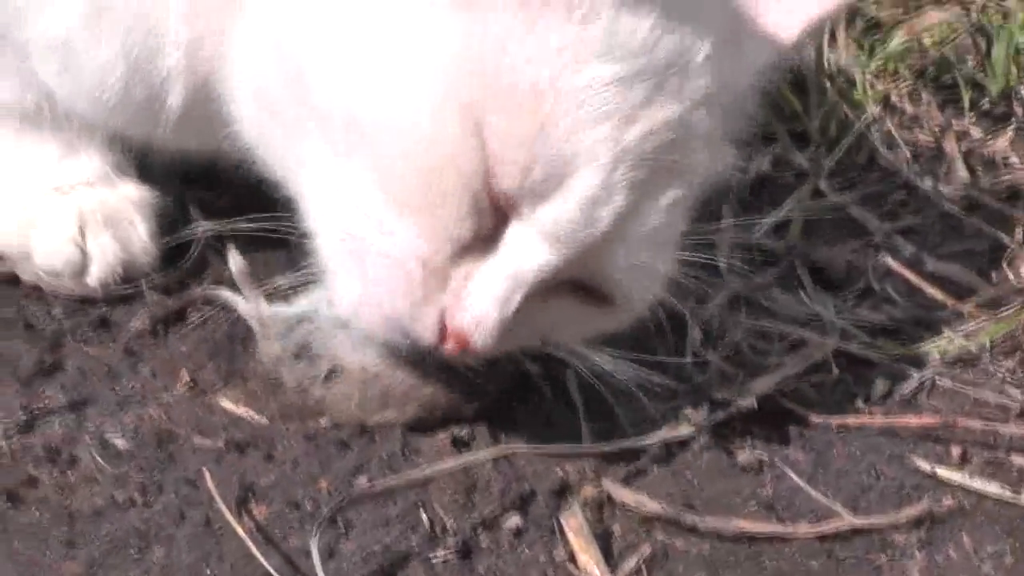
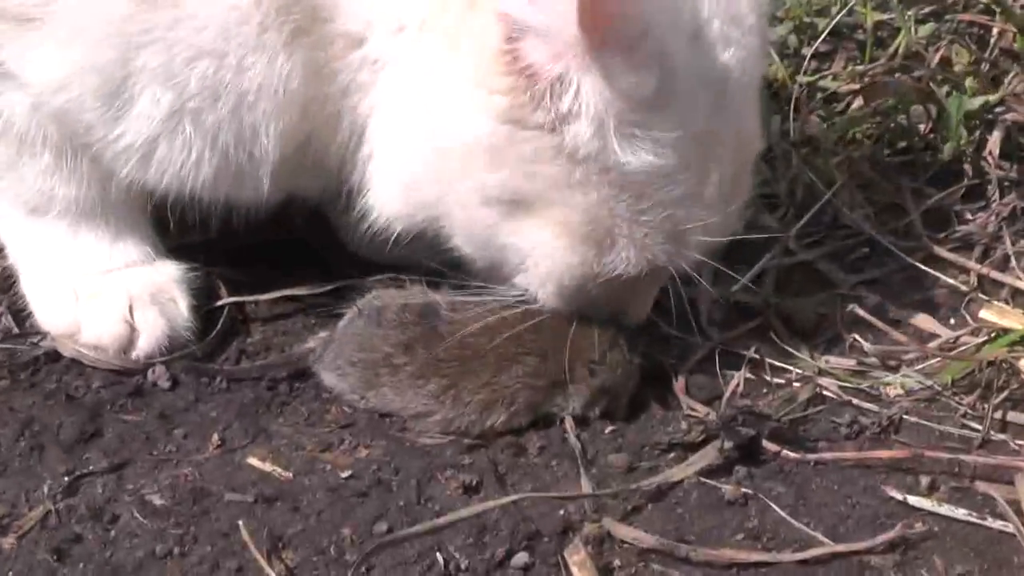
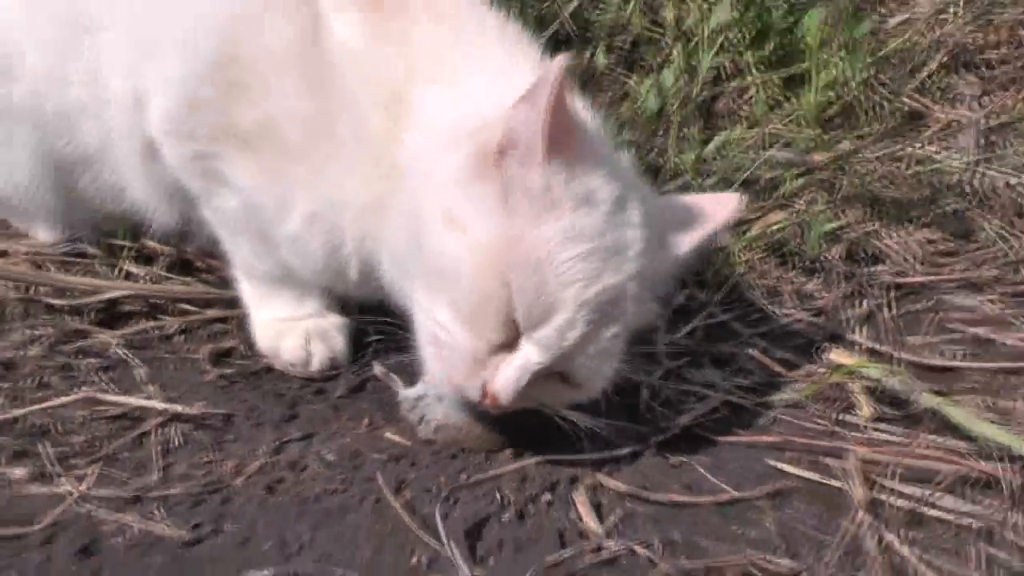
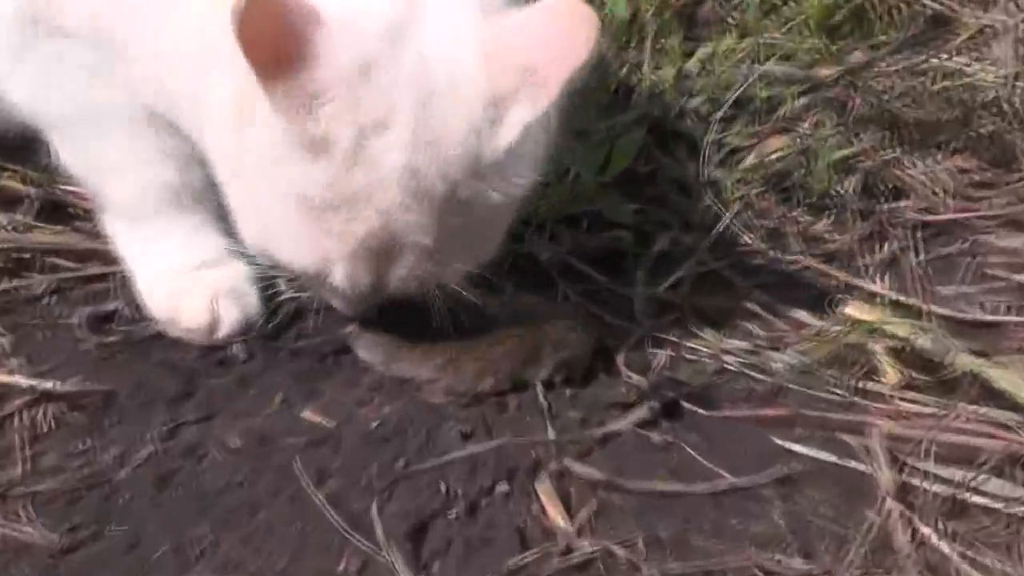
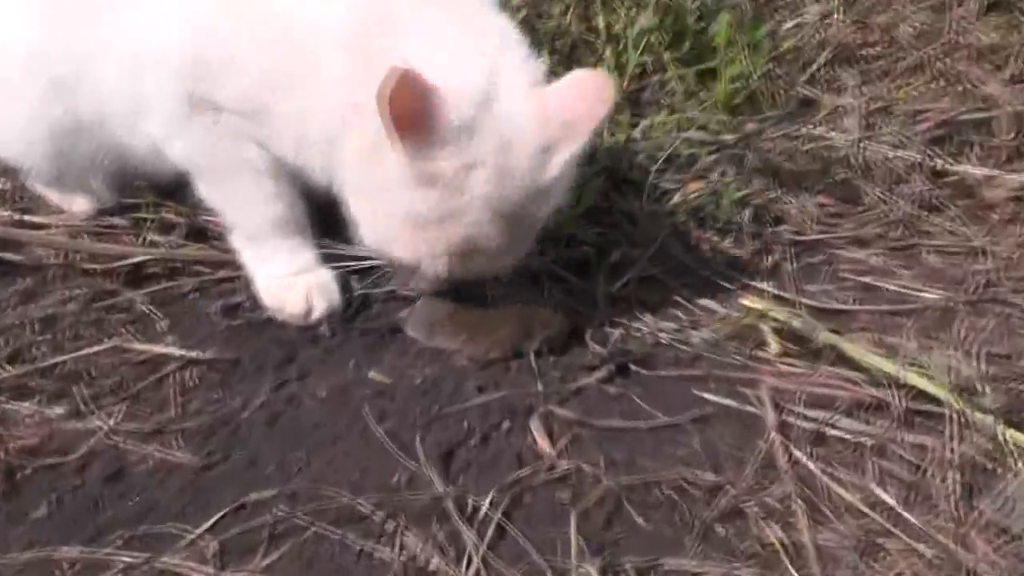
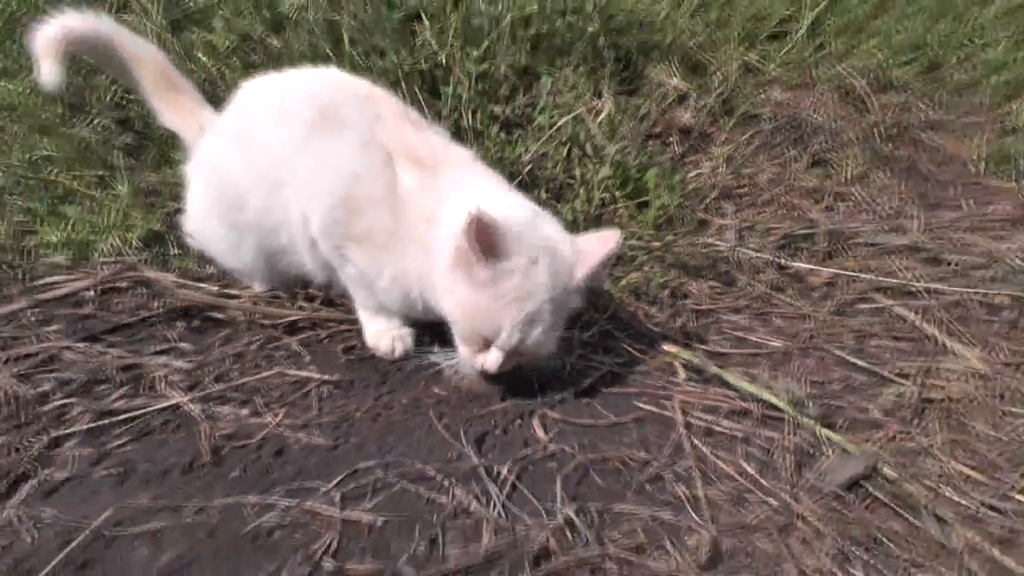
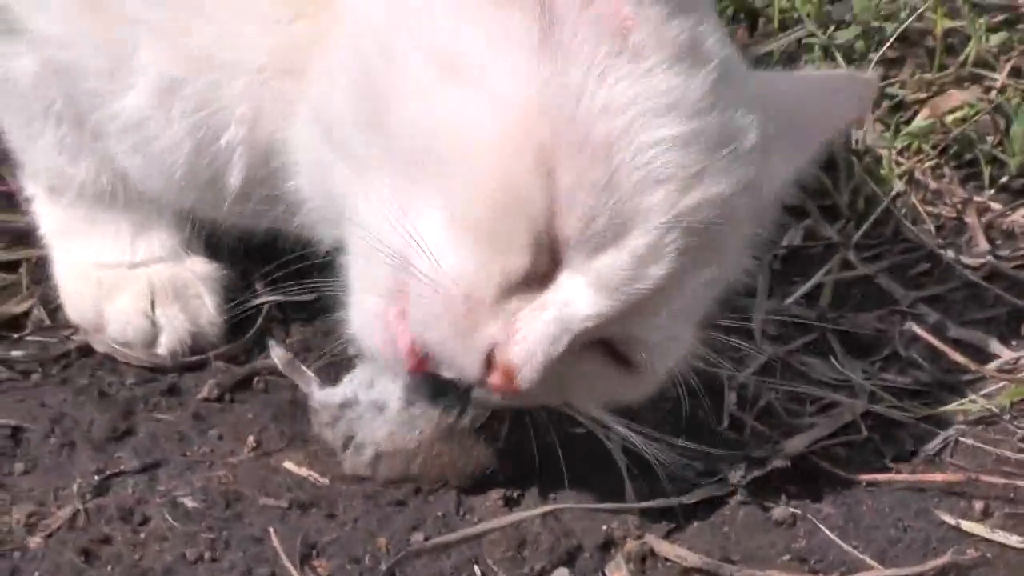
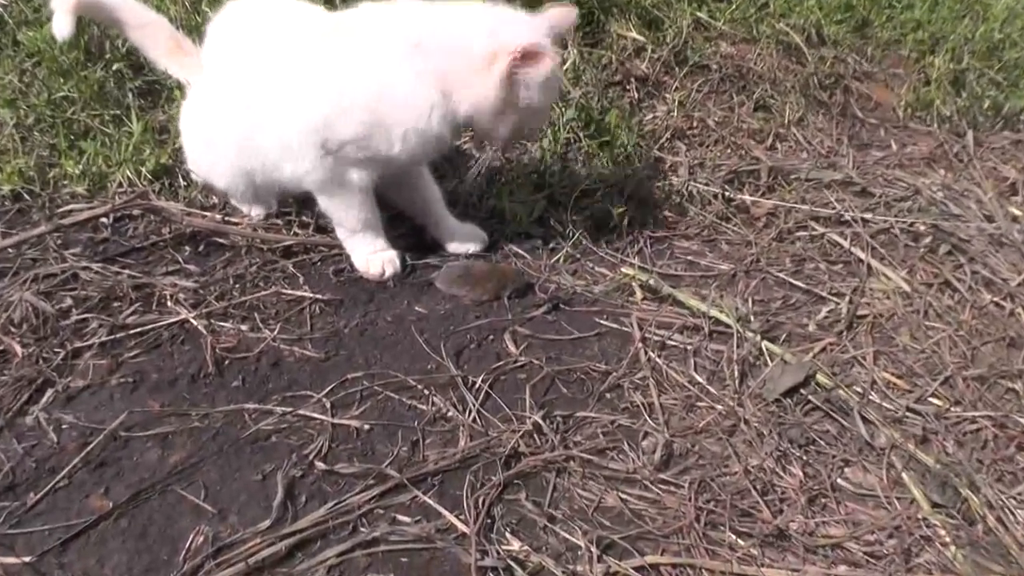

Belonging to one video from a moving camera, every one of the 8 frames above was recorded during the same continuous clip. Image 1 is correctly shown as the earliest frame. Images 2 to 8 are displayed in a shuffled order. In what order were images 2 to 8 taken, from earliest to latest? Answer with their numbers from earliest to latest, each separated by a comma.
7, 3, 6, 8, 5, 4, 2
